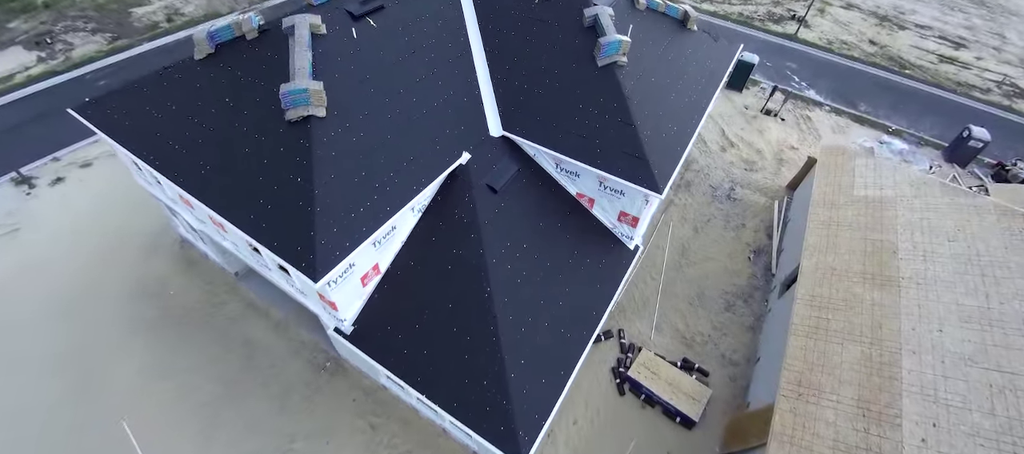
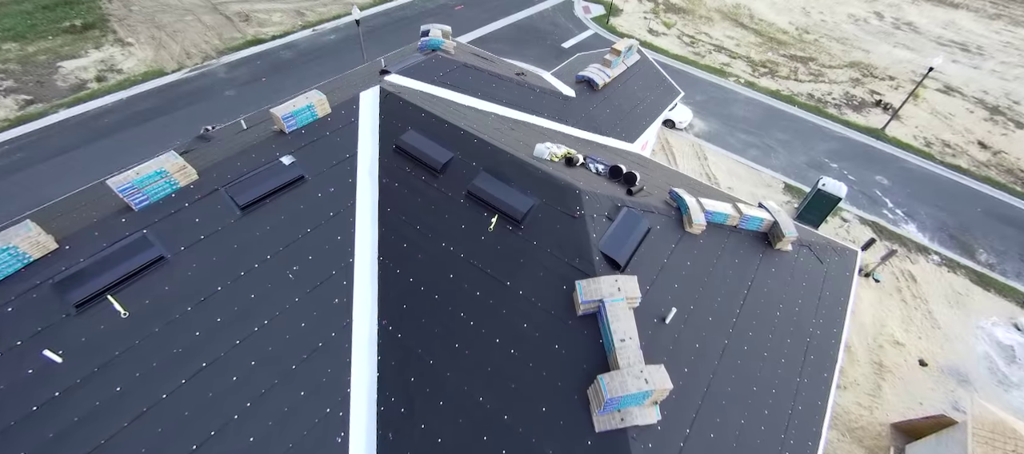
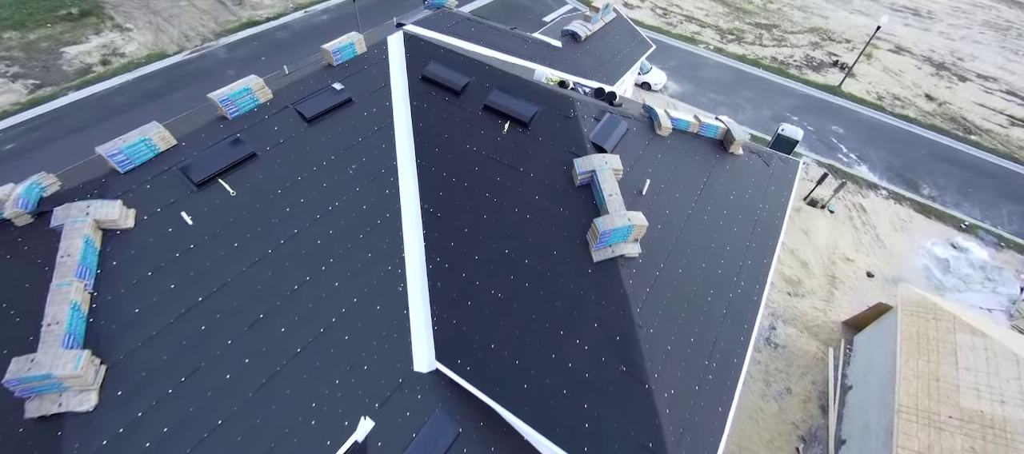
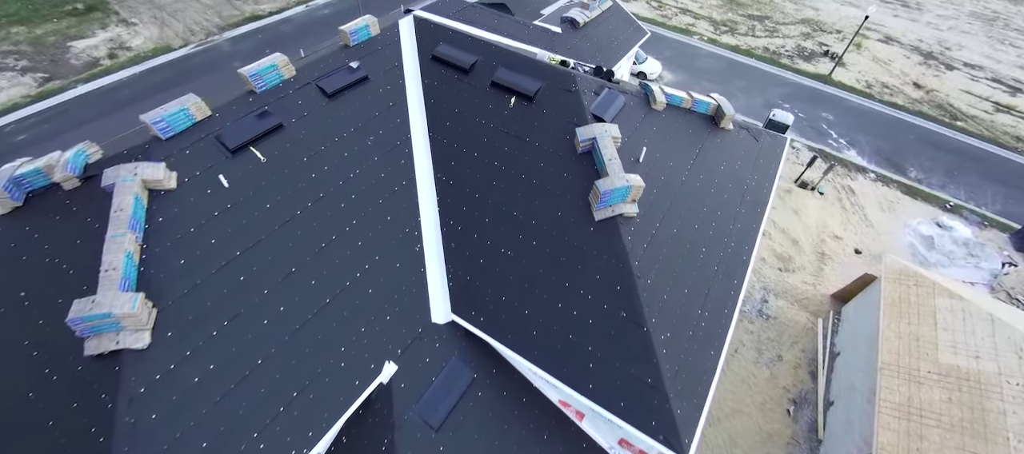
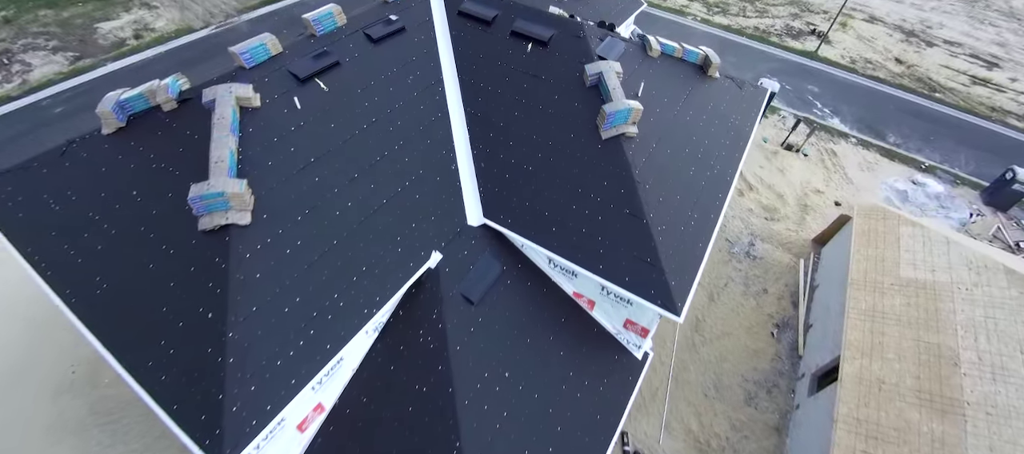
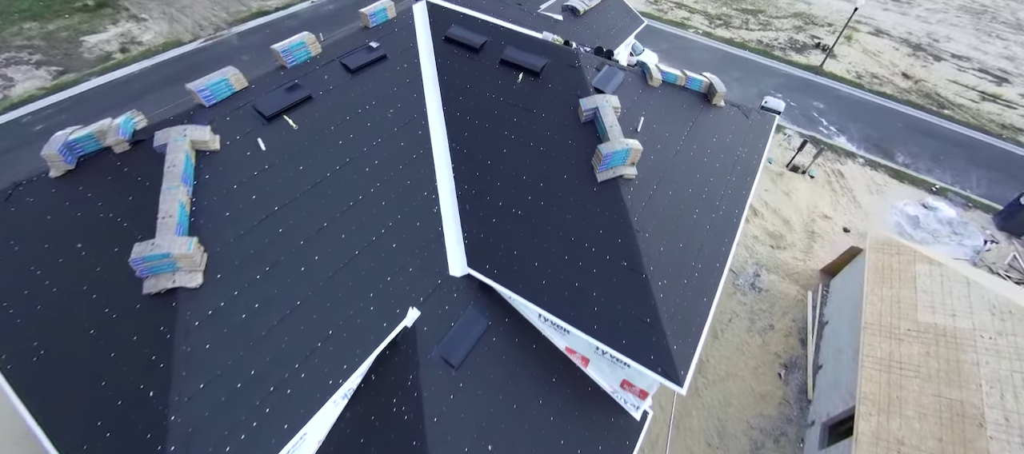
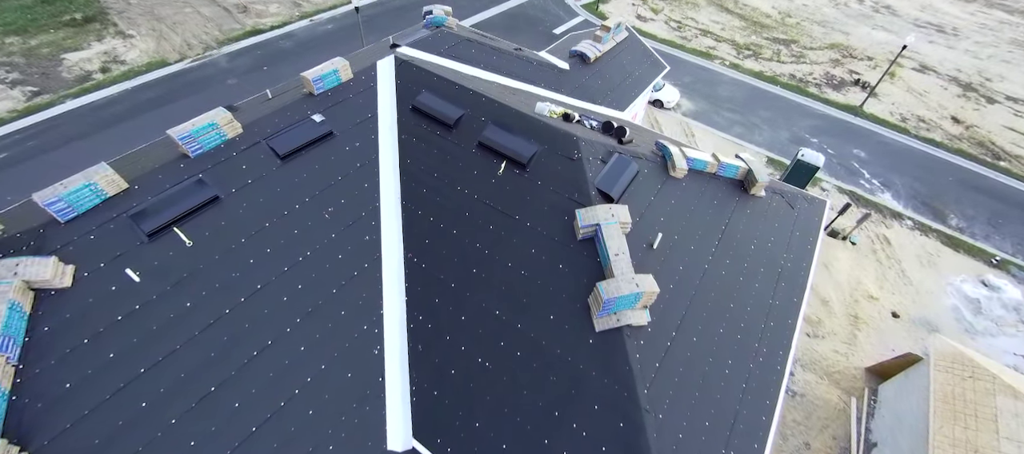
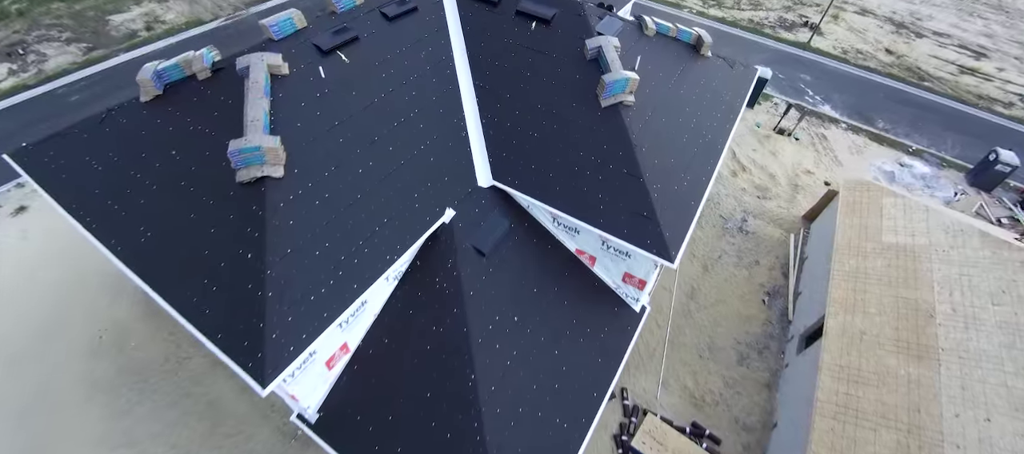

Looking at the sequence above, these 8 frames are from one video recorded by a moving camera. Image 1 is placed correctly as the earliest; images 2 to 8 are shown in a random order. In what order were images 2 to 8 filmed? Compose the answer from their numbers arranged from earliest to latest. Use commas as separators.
8, 5, 6, 4, 3, 7, 2
